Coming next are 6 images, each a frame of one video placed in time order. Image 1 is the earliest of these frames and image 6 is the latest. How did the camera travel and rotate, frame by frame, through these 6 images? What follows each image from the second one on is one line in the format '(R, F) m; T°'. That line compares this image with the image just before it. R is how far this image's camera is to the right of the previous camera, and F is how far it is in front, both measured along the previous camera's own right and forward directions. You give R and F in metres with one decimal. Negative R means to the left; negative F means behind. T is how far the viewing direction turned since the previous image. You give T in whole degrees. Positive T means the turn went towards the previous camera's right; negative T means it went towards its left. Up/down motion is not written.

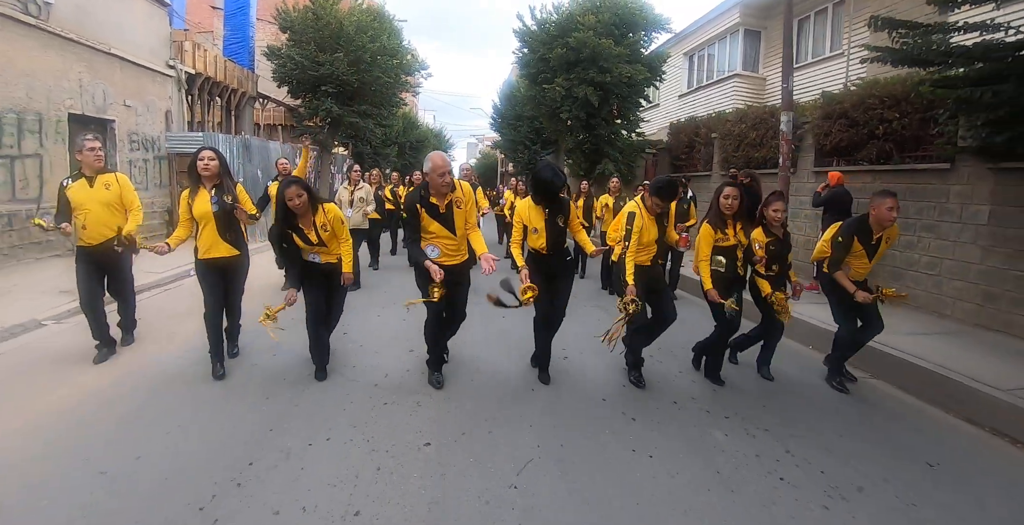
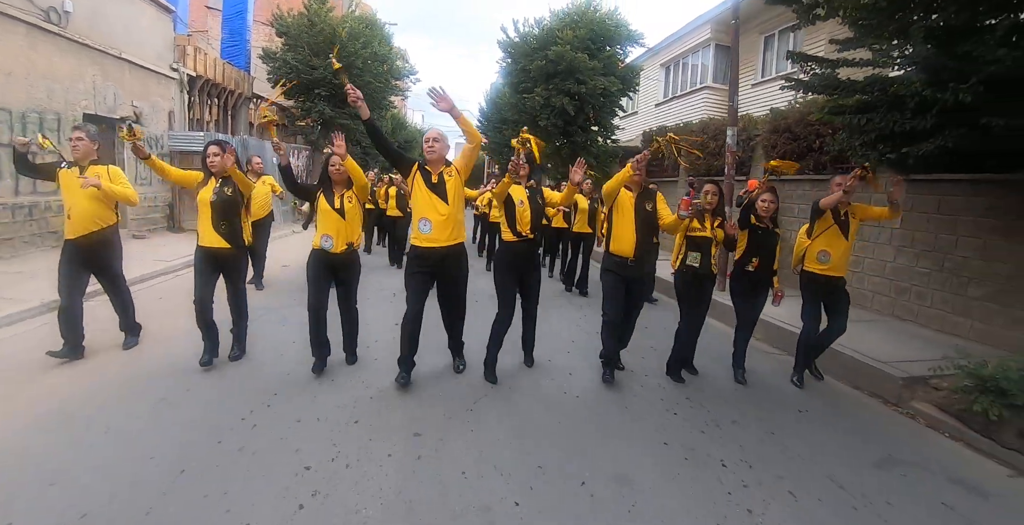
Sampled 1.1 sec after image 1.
(+0.2, -0.7) m; +1°
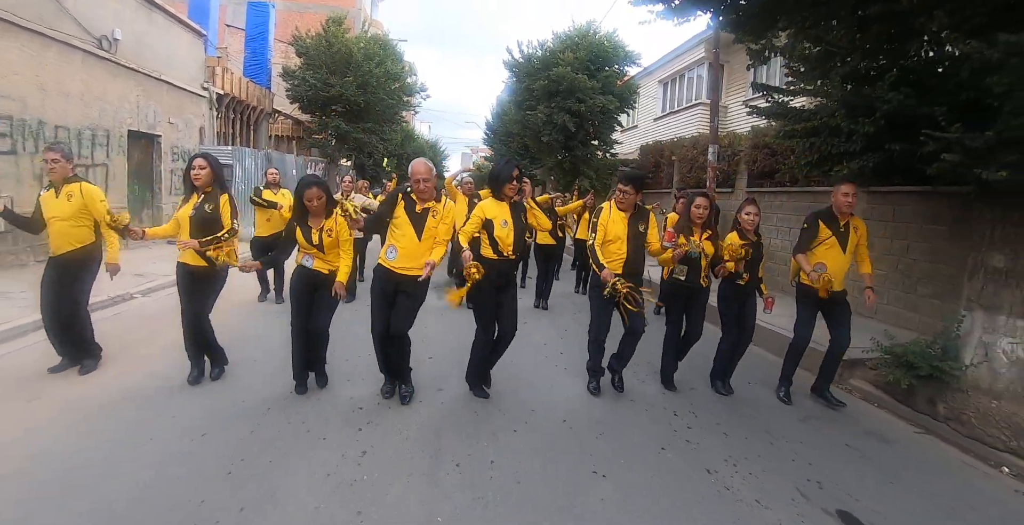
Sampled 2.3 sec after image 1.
(0.0, -0.8) m; -1°
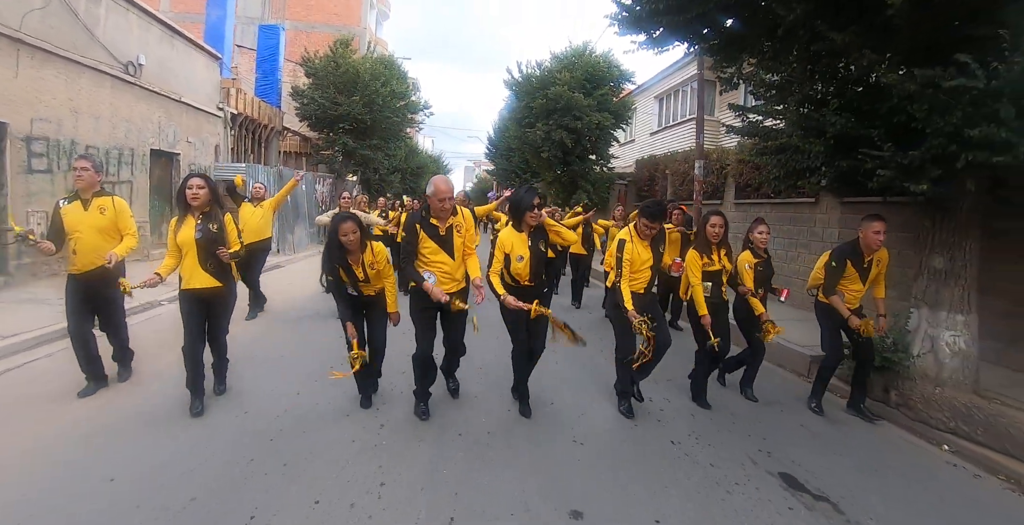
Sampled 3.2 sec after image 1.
(+0.1, -0.5) m; 0°
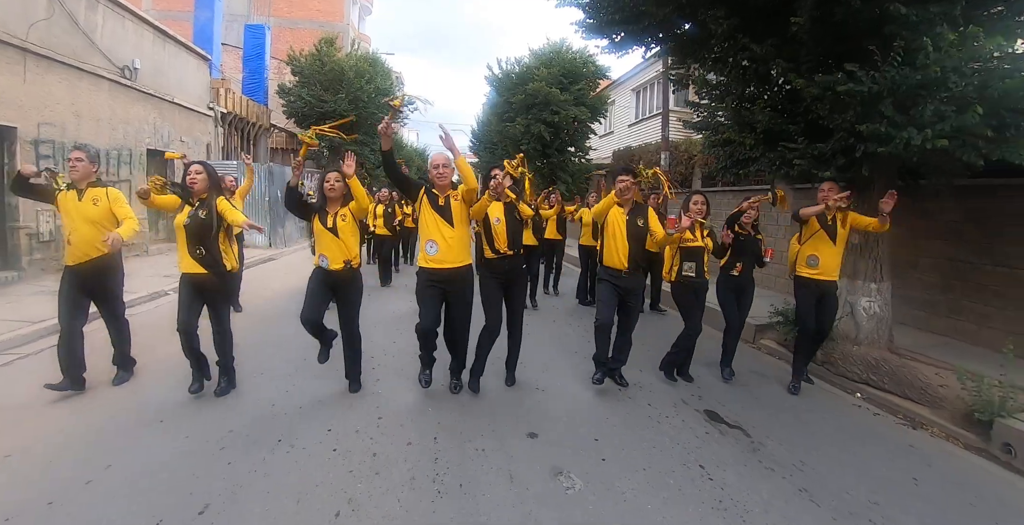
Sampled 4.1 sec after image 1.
(+0.1, -0.6) m; +1°
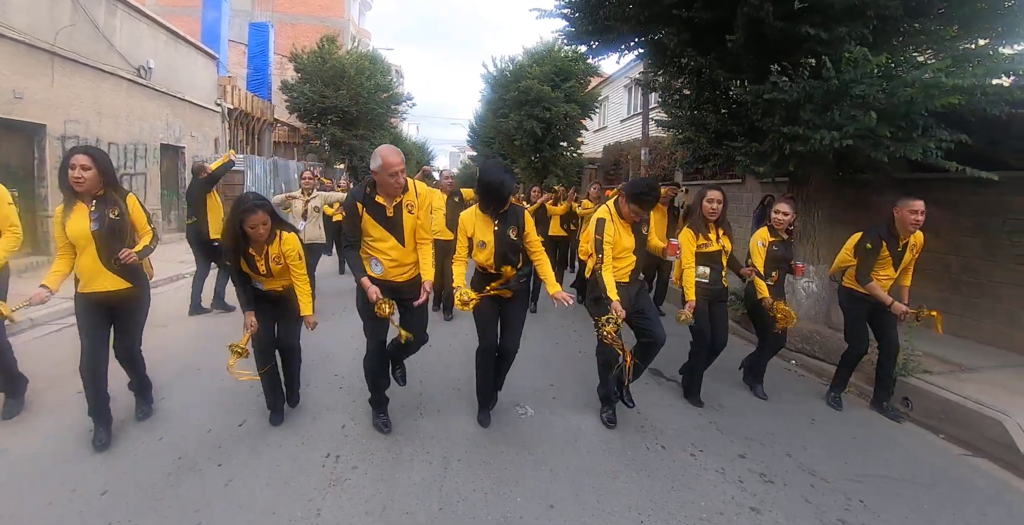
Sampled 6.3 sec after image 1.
(+0.2, -0.7) m; 0°
